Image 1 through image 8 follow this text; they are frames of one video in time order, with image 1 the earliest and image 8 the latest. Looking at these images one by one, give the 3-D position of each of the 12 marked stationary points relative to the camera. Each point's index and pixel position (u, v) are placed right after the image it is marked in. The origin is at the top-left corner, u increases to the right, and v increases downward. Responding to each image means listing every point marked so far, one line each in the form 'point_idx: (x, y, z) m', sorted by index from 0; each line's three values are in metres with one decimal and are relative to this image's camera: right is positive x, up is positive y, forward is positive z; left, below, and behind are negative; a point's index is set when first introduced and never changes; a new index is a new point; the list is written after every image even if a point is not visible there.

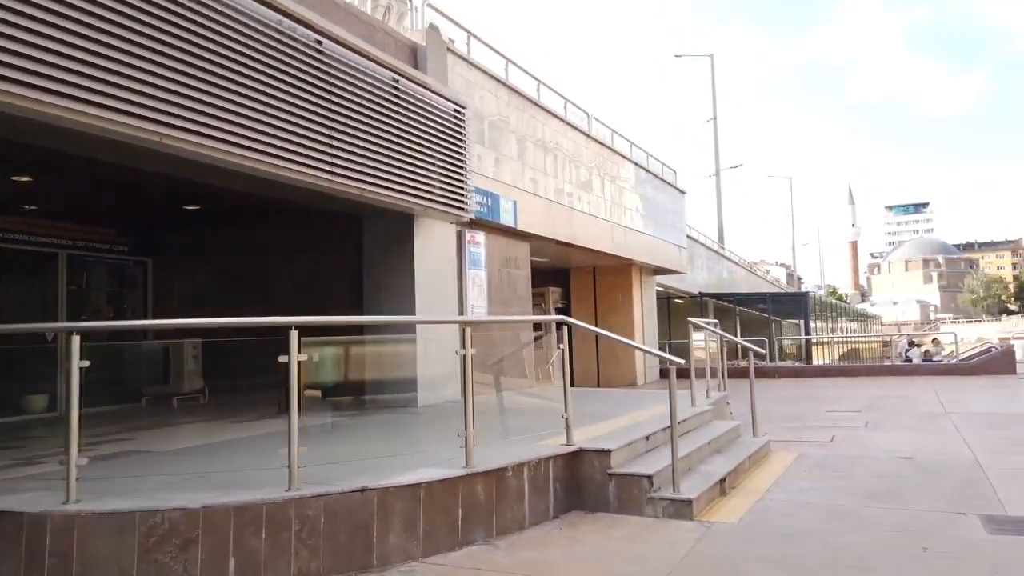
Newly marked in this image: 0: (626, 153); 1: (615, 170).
0: (+2.8, +3.3, +18.0) m
1: (+2.4, +2.7, +17.1) m
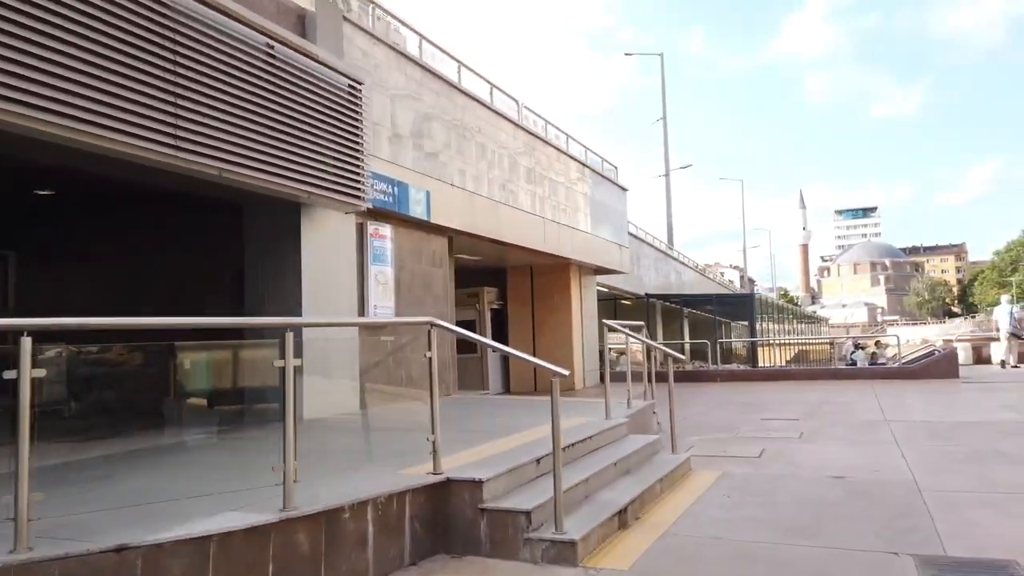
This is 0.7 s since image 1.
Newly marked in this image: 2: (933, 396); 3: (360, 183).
0: (+1.2, +3.3, +17.1) m
1: (+0.9, +2.7, +16.1) m
2: (+8.2, -2.1, +14.5) m
3: (-1.9, +1.3, +9.3) m
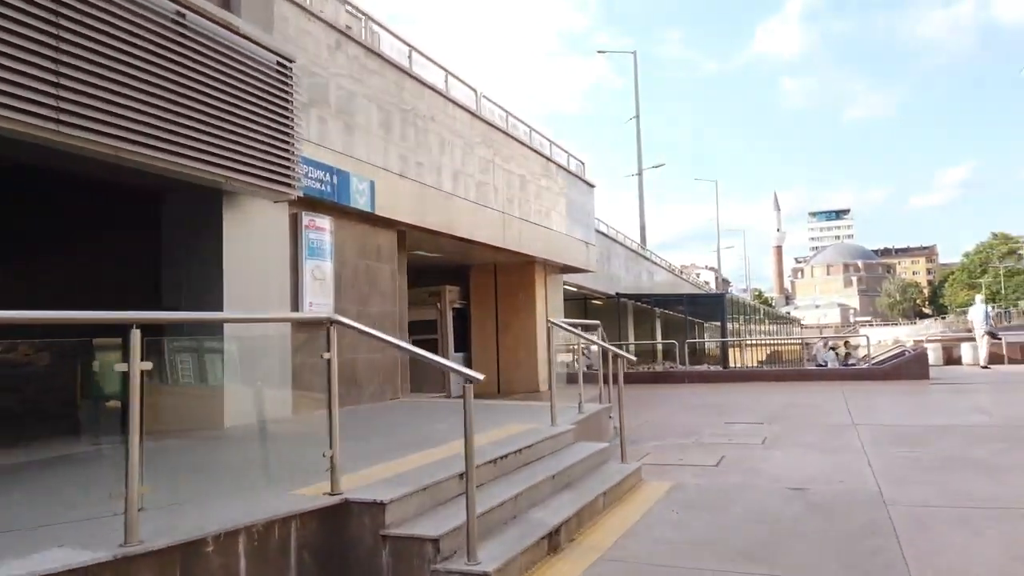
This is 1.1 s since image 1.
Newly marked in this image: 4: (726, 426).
0: (+0.3, +3.3, +16.5) m
1: (0.0, +2.7, +15.5) m
2: (+7.4, -2.1, +14.1) m
3: (-2.6, +1.4, +8.6) m
4: (+3.2, -2.1, +11.1) m
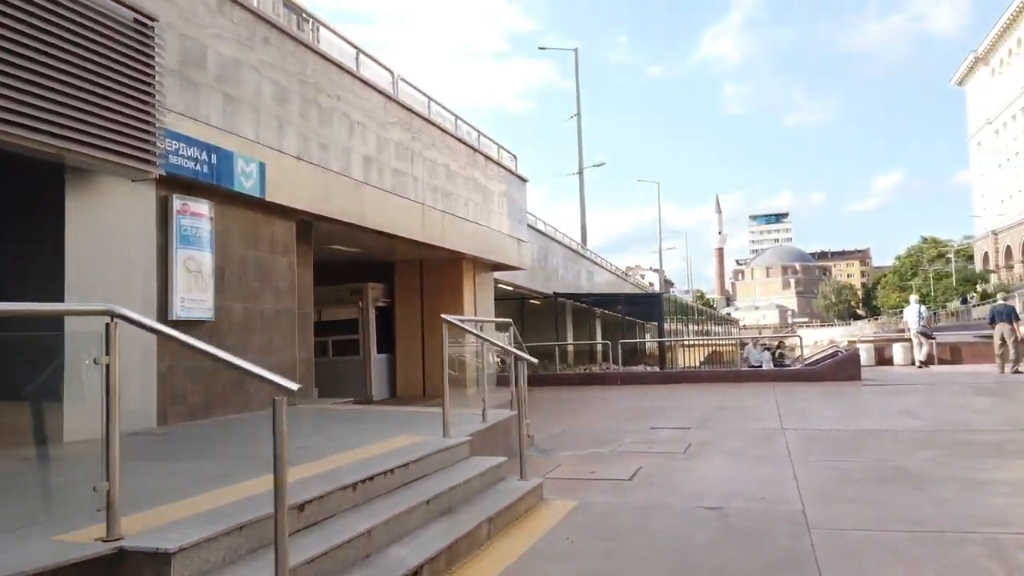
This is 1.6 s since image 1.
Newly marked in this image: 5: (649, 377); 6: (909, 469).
0: (-1.3, +3.4, +15.5) m
1: (-1.5, +2.8, +14.5) m
2: (+5.9, -2.1, +13.7) m
3: (-3.6, +1.5, +7.5) m
4: (+1.9, -2.0, +10.4) m
5: (+3.6, -2.3, +19.5) m
6: (+3.8, -1.7, +7.1) m
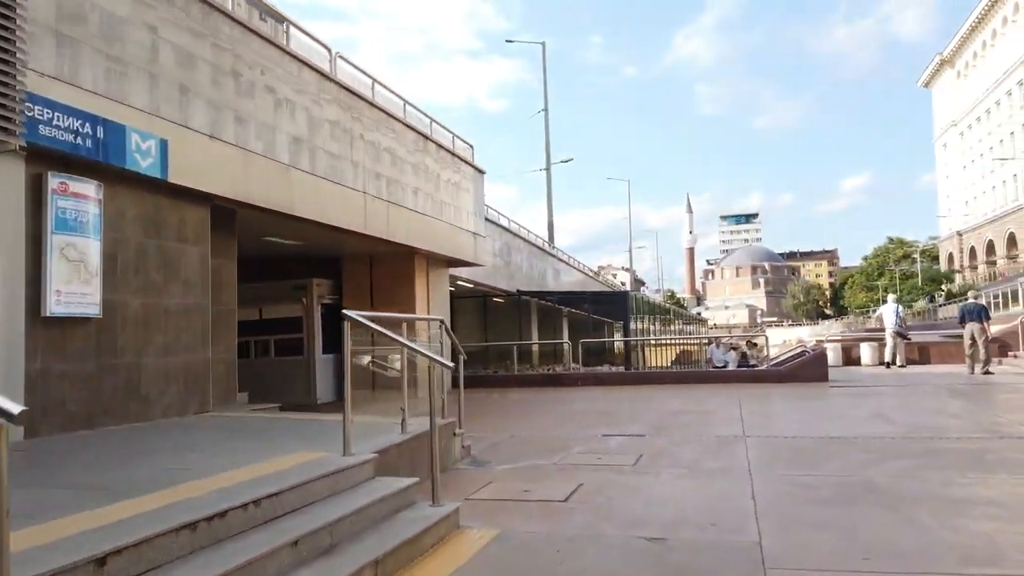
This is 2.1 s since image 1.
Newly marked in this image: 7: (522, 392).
0: (-2.3, +3.5, +14.5) m
1: (-2.4, +2.9, +13.5) m
2: (+5.0, -2.0, +12.9) m
3: (-4.3, +1.5, +6.4) m
4: (+1.1, -2.0, +9.6) m
5: (+2.5, -2.3, +18.7) m
6: (+3.1, -1.7, +6.3) m
7: (+0.2, -2.5, +17.7) m
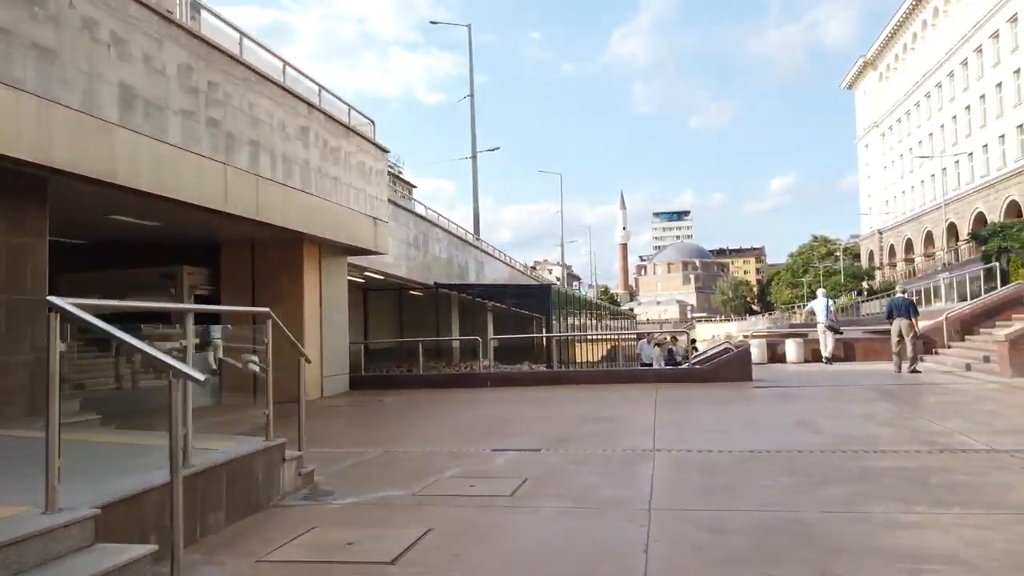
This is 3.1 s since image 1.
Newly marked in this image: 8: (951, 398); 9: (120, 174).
0: (-4.1, +3.6, +12.6) m
1: (-4.2, +3.1, +11.6) m
2: (+3.3, -1.9, +11.7) m
3: (-5.4, +1.7, +4.4) m
4: (-0.3, -1.8, +8.0) m
5: (+0.3, -2.1, +17.2) m
6: (+2.0, -1.6, +4.9) m
7: (-1.9, -2.3, +16.0) m
8: (+6.8, -1.7, +11.5) m
9: (-4.6, +1.4, +8.8) m
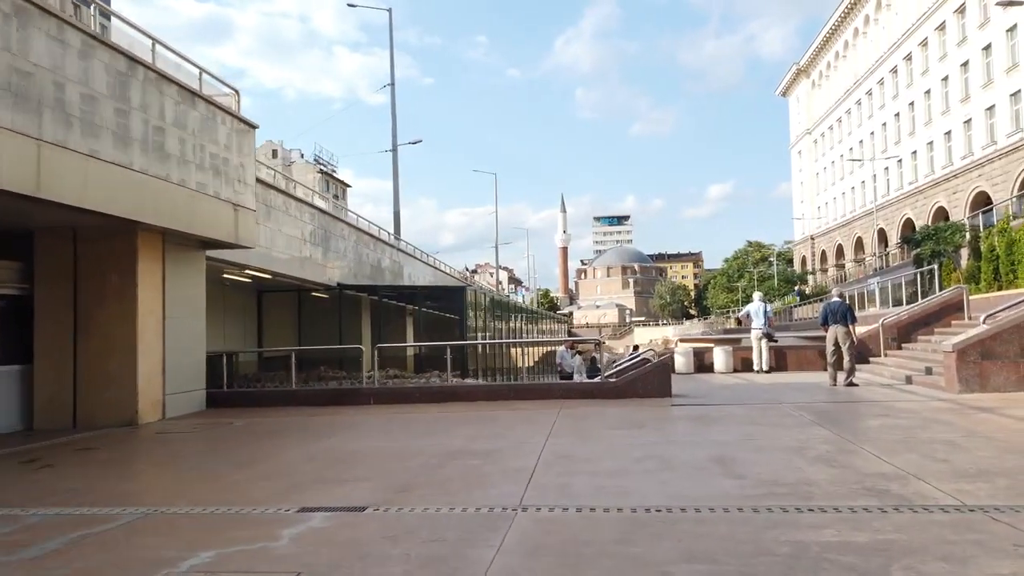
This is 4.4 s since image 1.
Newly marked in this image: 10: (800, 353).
0: (-5.9, +3.7, +10.0) m
1: (-5.9, +3.1, +9.0) m
2: (+1.5, -1.9, +9.6) m
3: (-6.6, +1.8, +1.6) m
4: (-1.8, -1.8, +5.6) m
5: (-2.0, -2.1, +14.8) m
6: (+0.7, -1.6, +2.7) m
7: (-4.0, -2.3, +13.5) m
8: (+5.0, -1.8, +9.7) m
9: (-6.2, +1.4, +6.1) m
10: (+7.5, -1.7, +19.4) m
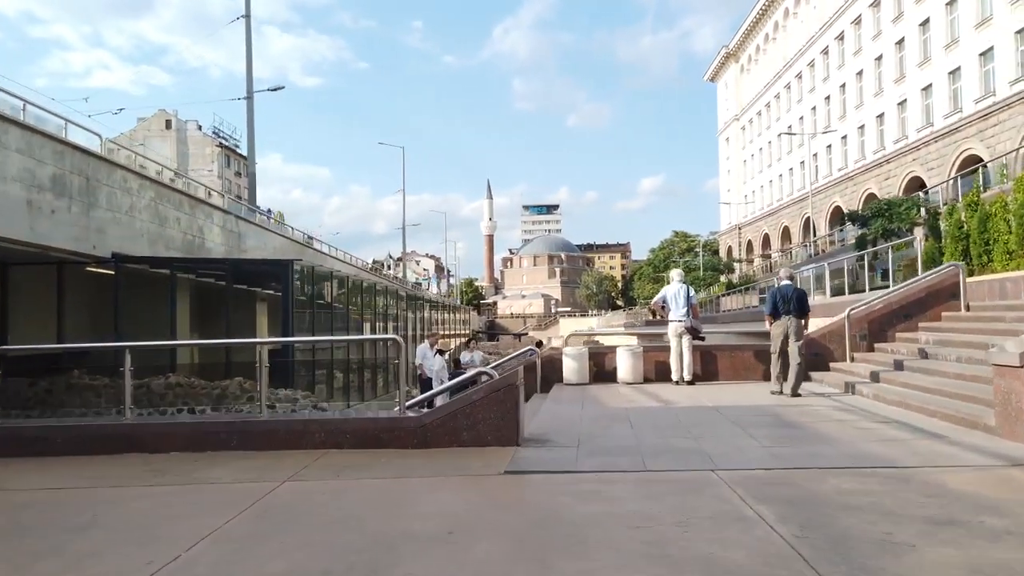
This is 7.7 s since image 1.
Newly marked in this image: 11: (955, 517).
0: (-8.3, +4.1, +3.1) m
1: (-8.2, +3.5, +2.1) m
2: (-0.9, -1.5, +3.4) m
3: (-8.2, +2.1, -5.3) m
4: (-3.9, -1.5, -0.8) m
5: (-4.9, -1.6, +8.3) m
6: (-1.1, -1.3, -3.4) m
7: (-6.8, -1.8, +6.9) m
8: (+2.5, -1.4, +3.9) m
9: (-8.2, +1.8, -0.7) m
10: (+4.2, -1.3, +13.8) m
11: (+2.8, -1.4, +4.6) m
